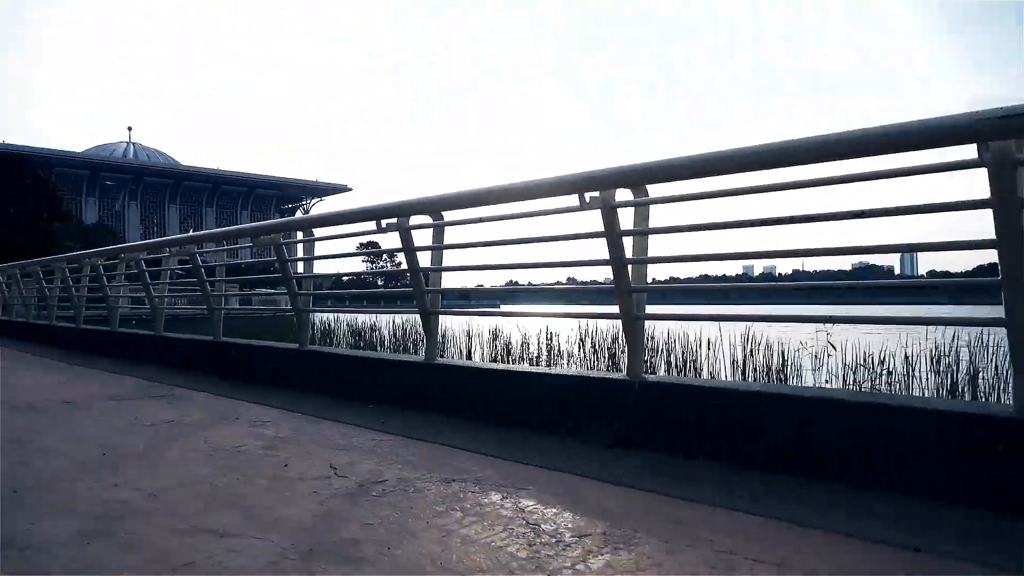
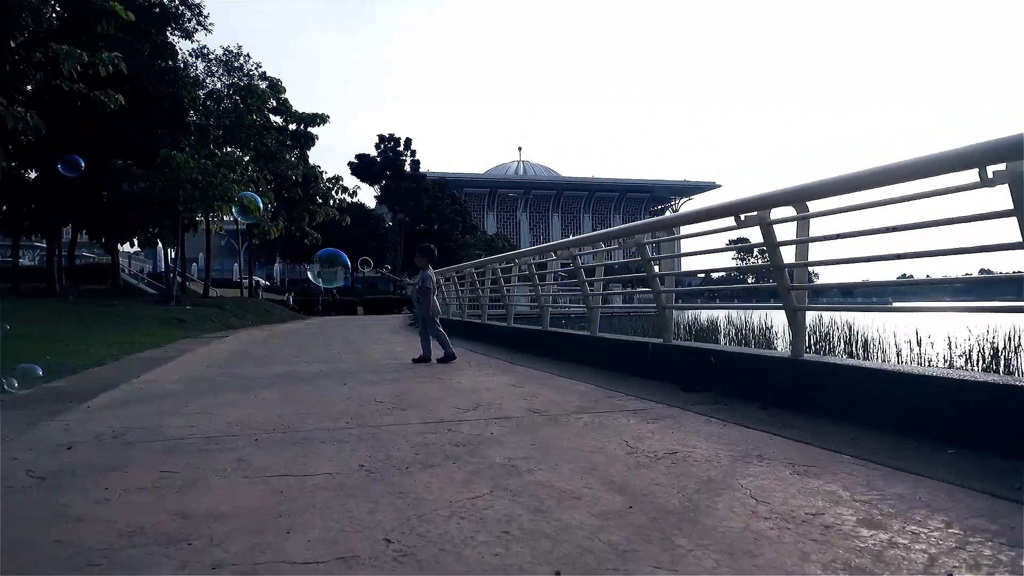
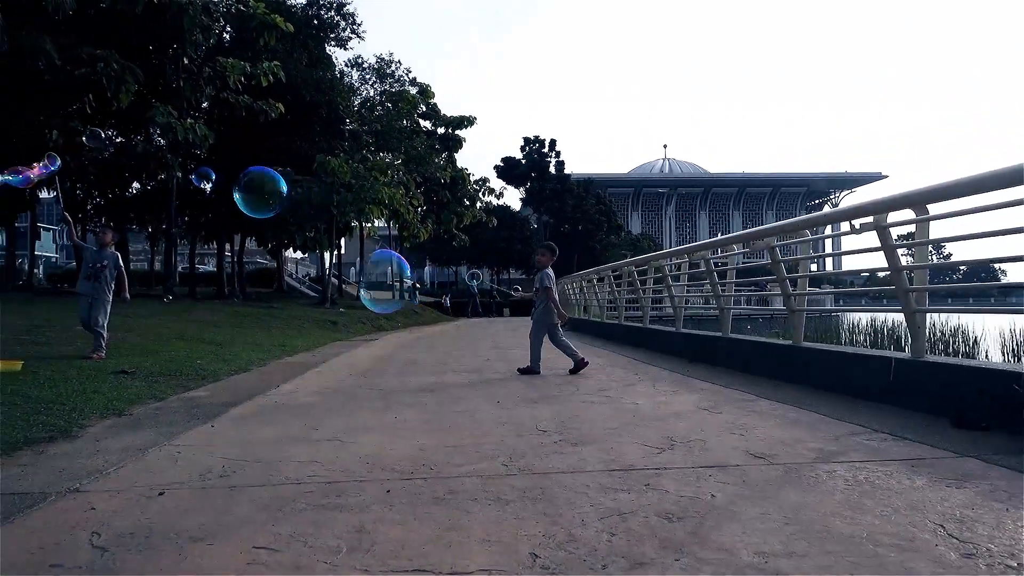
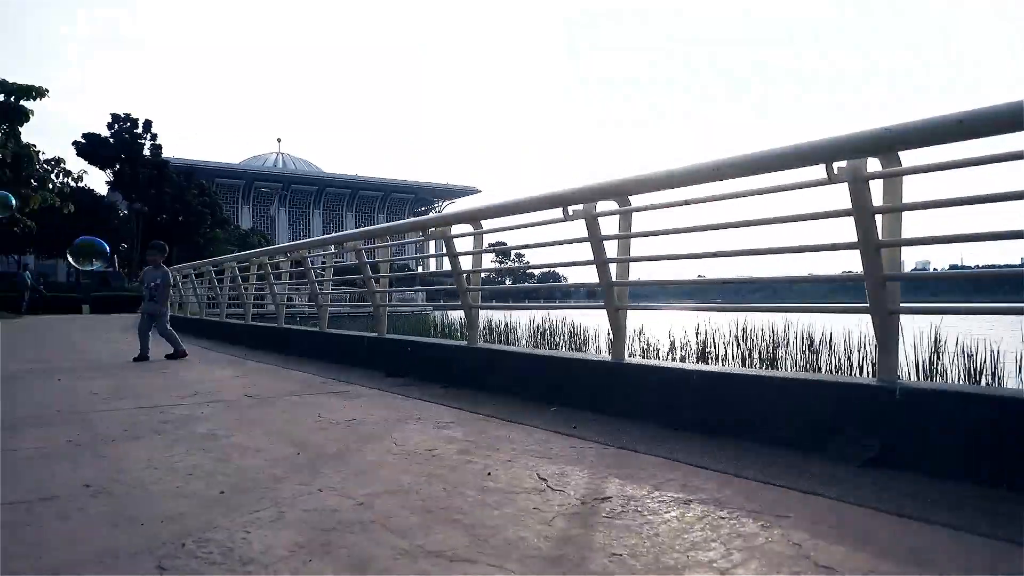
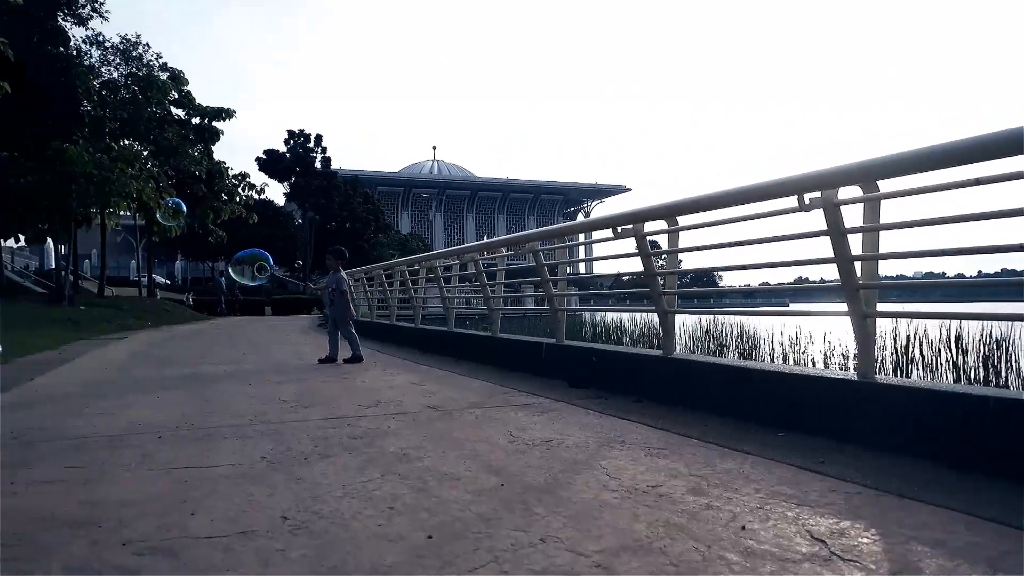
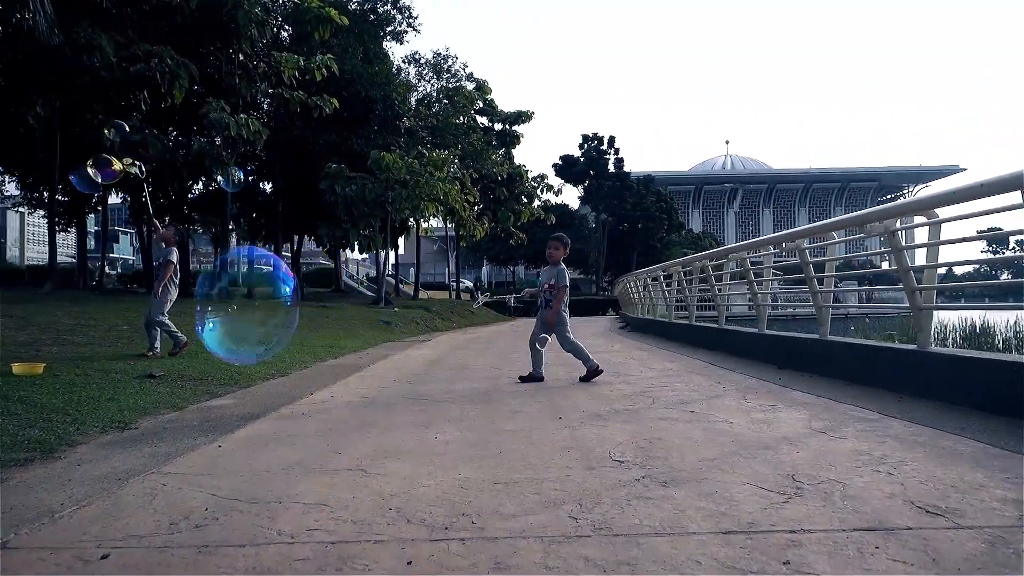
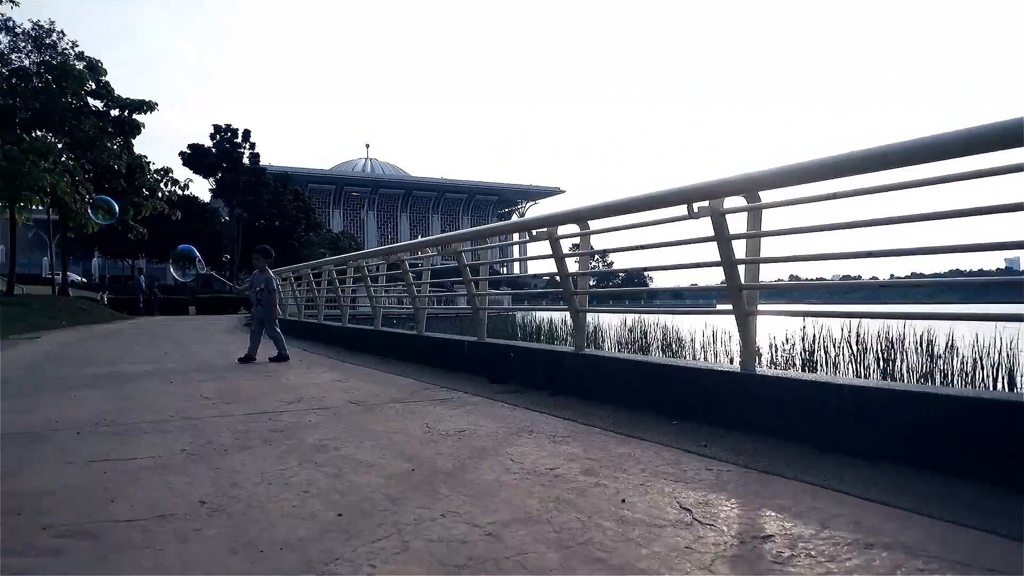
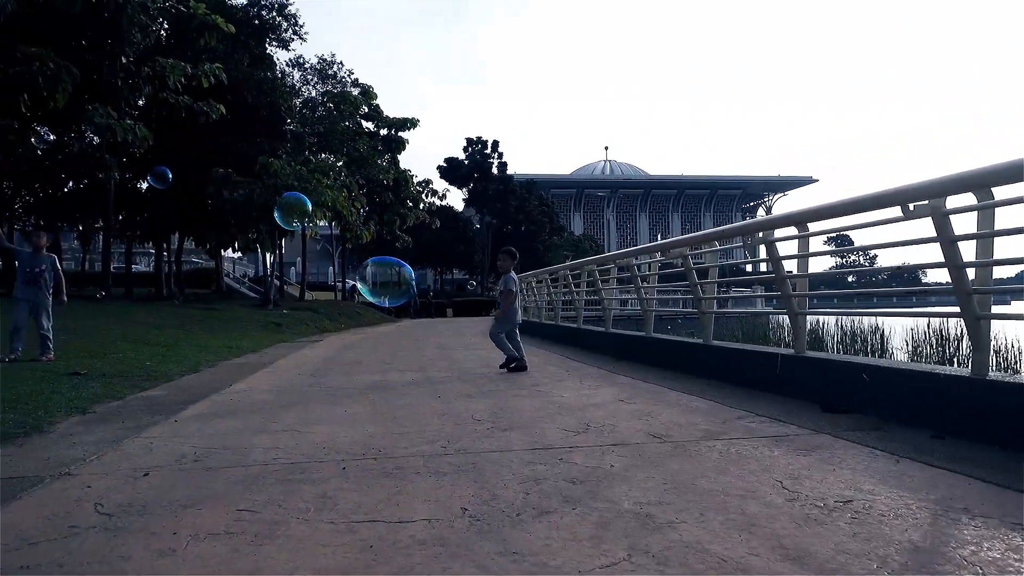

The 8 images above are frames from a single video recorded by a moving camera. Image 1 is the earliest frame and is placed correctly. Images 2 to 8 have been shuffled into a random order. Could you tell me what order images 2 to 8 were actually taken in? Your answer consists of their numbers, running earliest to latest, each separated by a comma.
4, 7, 5, 2, 8, 3, 6
